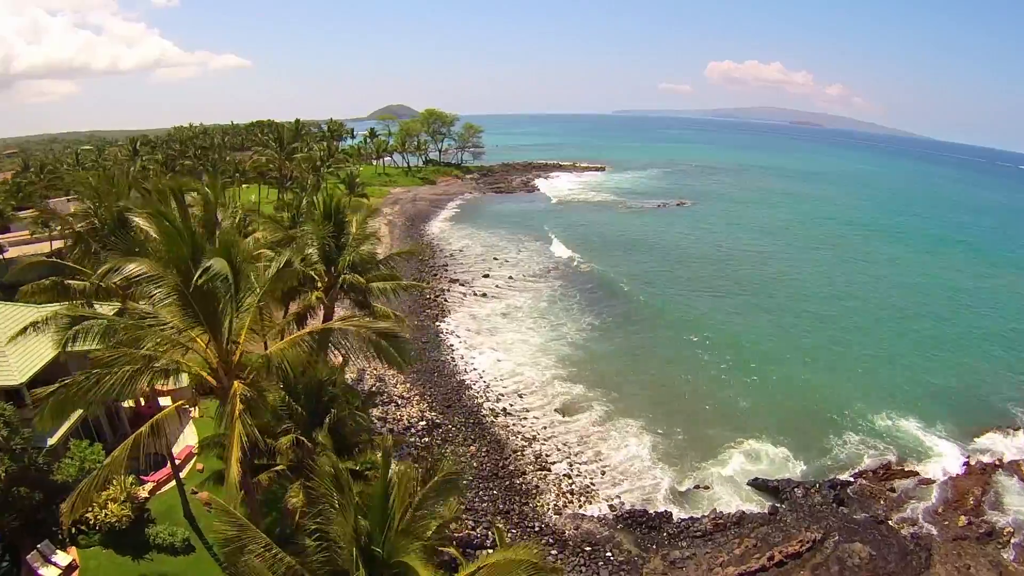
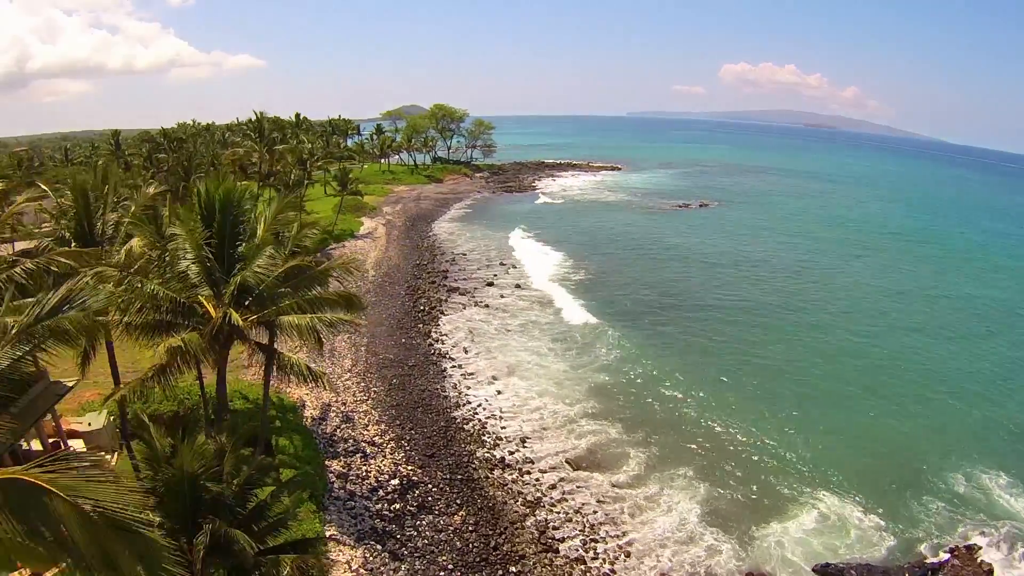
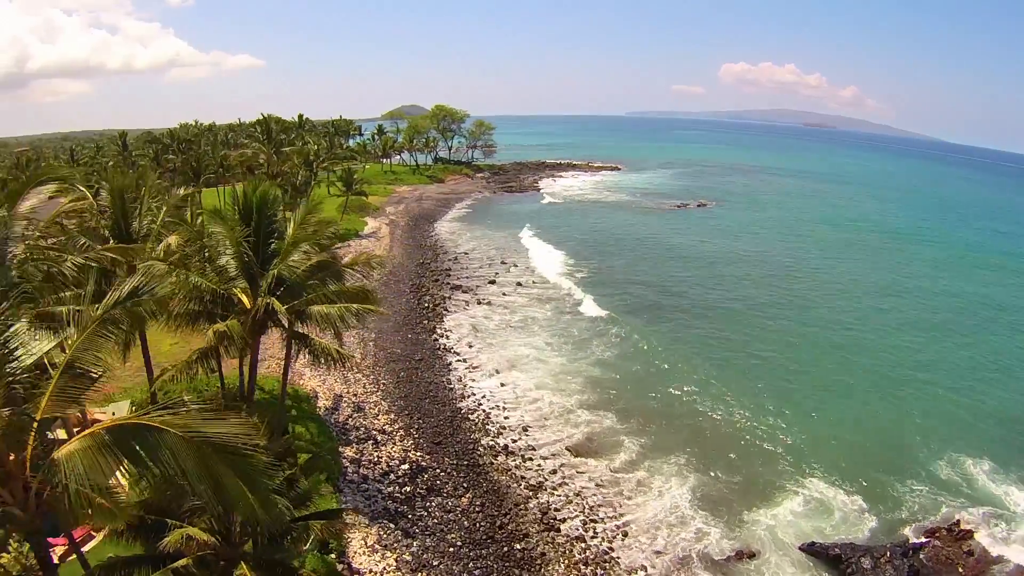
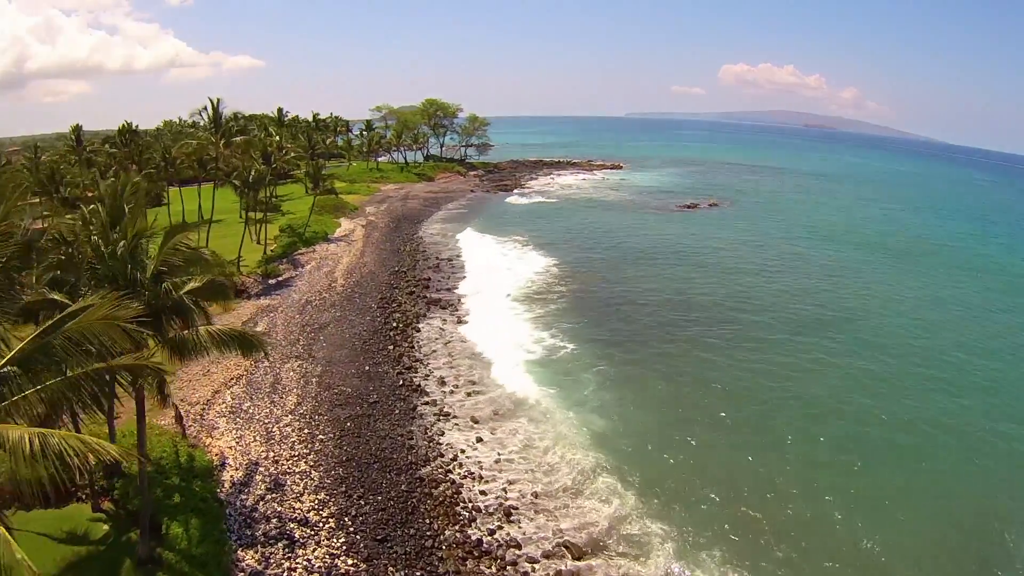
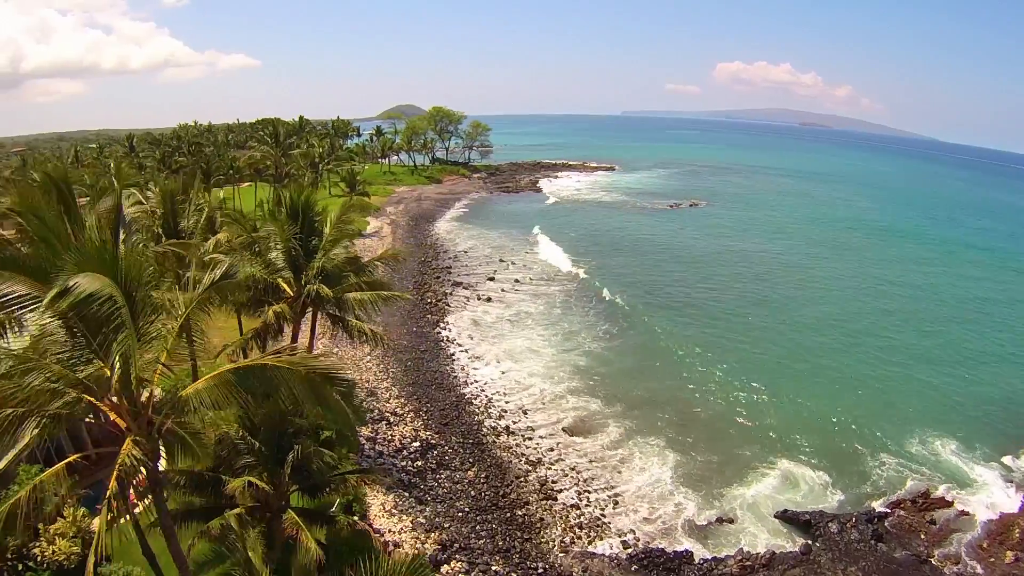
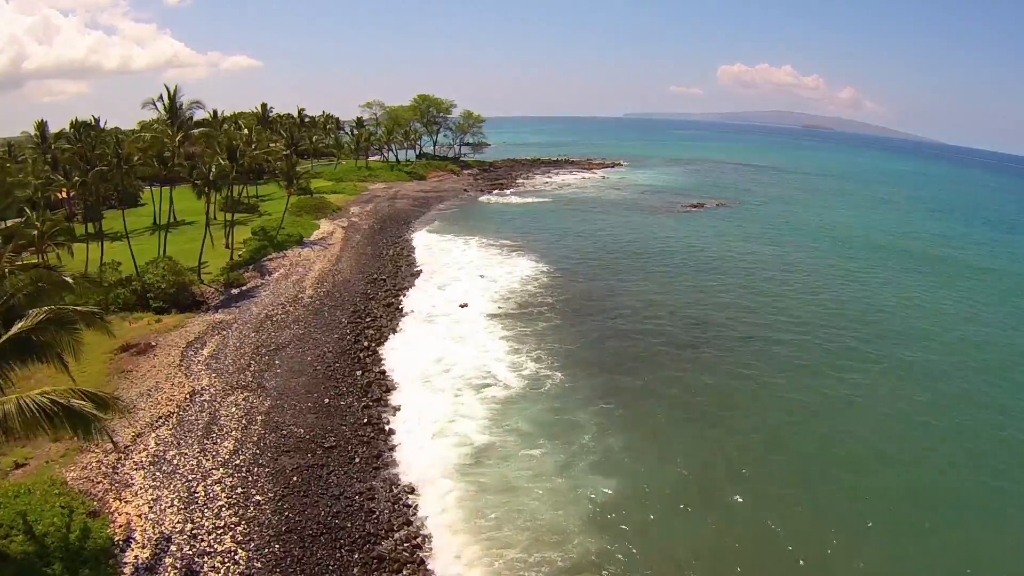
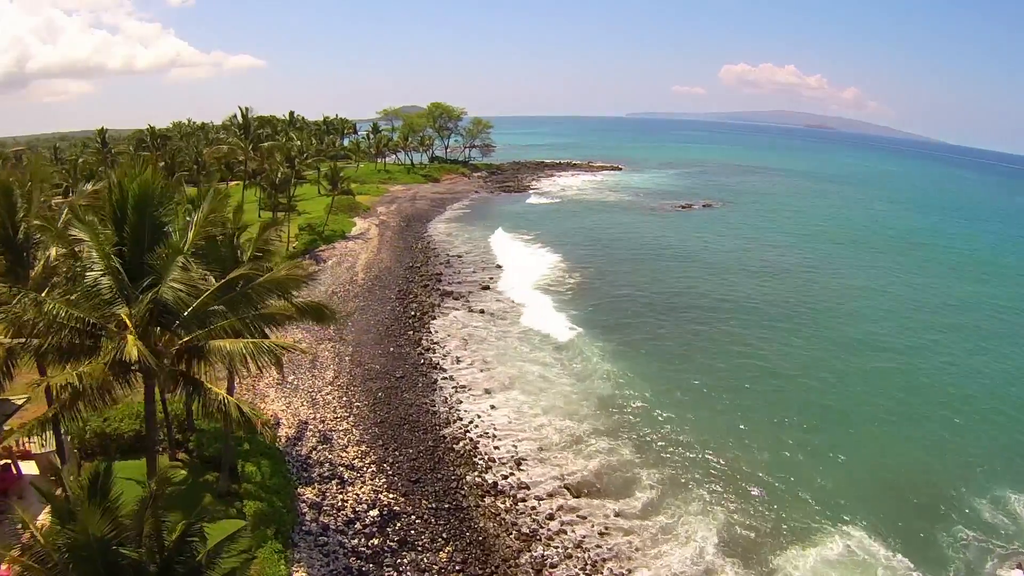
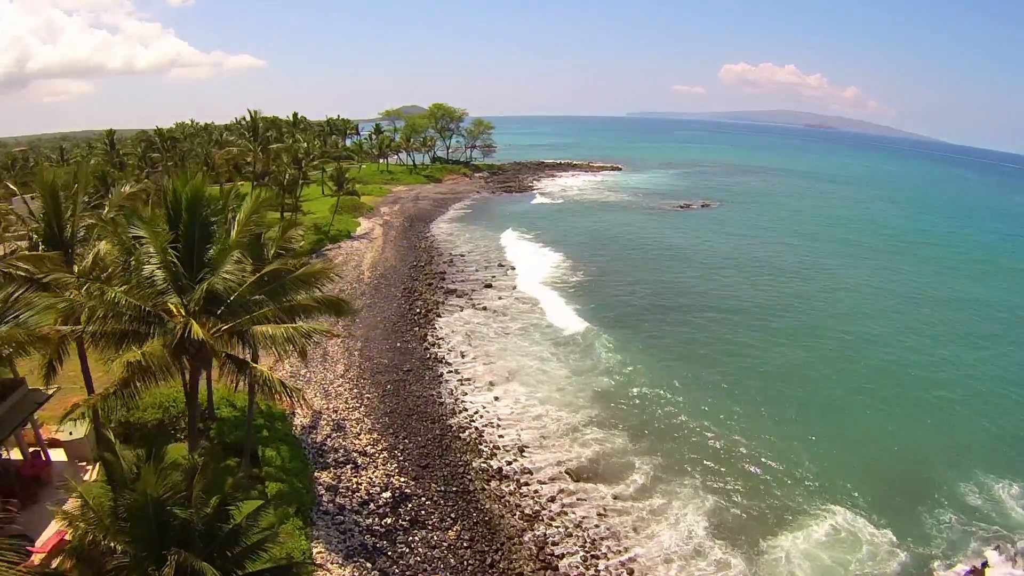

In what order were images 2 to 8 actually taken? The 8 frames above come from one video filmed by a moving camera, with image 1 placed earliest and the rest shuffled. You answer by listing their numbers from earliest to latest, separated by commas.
5, 3, 2, 8, 7, 4, 6
